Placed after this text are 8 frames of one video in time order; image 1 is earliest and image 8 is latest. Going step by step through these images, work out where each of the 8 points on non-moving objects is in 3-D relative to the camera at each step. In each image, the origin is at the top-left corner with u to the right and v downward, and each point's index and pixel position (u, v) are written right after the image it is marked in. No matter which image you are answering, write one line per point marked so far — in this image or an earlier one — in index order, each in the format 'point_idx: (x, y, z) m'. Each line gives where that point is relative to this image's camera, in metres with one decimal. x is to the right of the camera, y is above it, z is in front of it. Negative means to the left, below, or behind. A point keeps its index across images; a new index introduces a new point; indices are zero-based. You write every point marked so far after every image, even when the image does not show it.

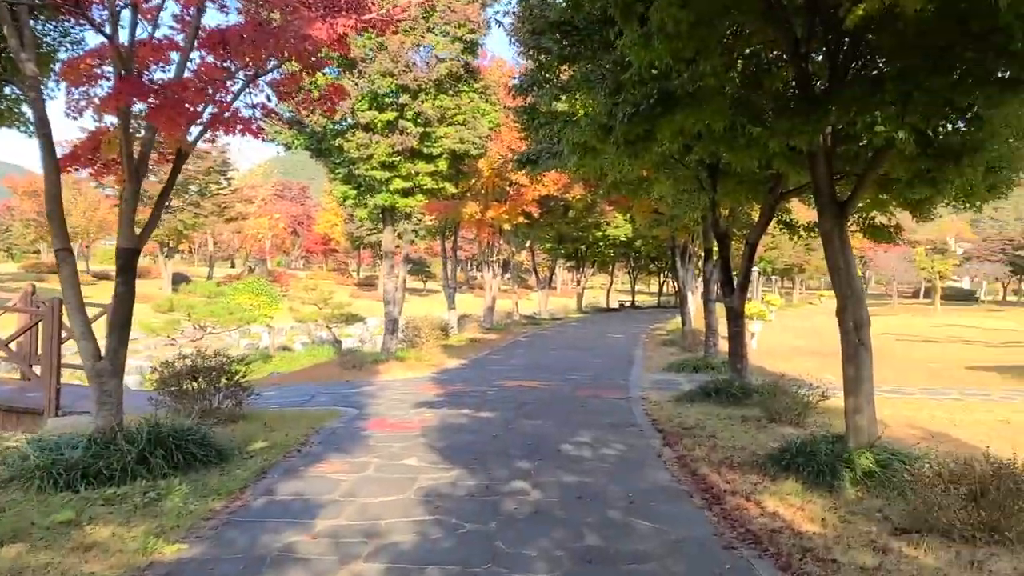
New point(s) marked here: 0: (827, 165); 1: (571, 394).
0: (+2.7, +1.0, +7.0) m
1: (+0.8, -1.5, +11.5) m
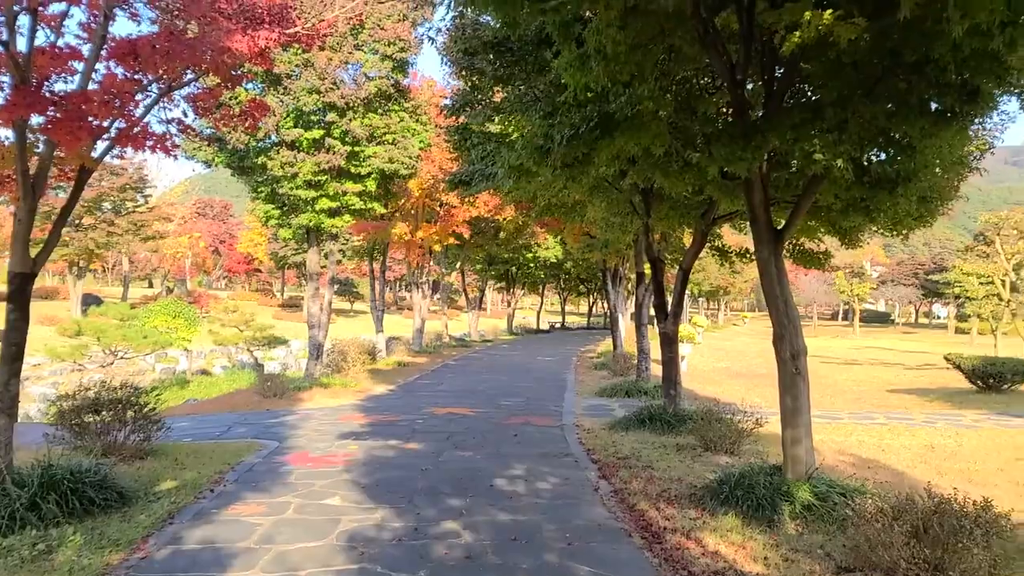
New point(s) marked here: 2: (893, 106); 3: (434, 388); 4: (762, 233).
0: (+2.1, +0.8, +6.9) m
1: (-0.1, -1.8, +11.2) m
2: (+2.6, +1.3, +5.7) m
3: (-1.5, -1.9, +15.6) m
4: (+2.1, +0.5, +6.9) m
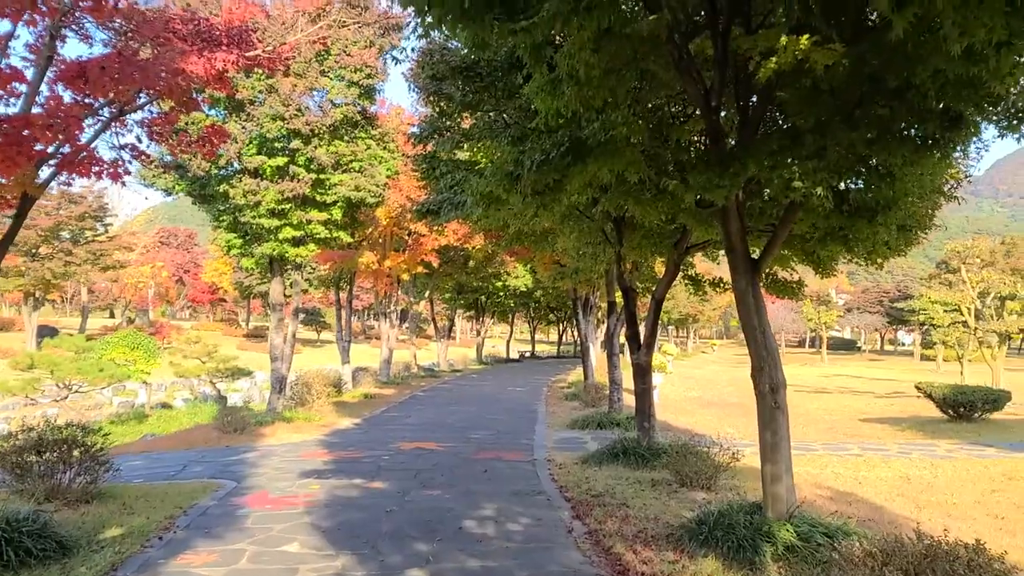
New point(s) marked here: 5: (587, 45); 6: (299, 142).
0: (+1.9, +0.5, +6.7) m
1: (-0.5, -2.2, +10.8) m
2: (+2.4, +1.0, +5.5) m
3: (-2.0, -2.5, +15.2) m
4: (+1.9, +0.2, +6.7) m
5: (+0.5, +1.5, +5.1) m
6: (-3.4, +2.3, +13.1) m
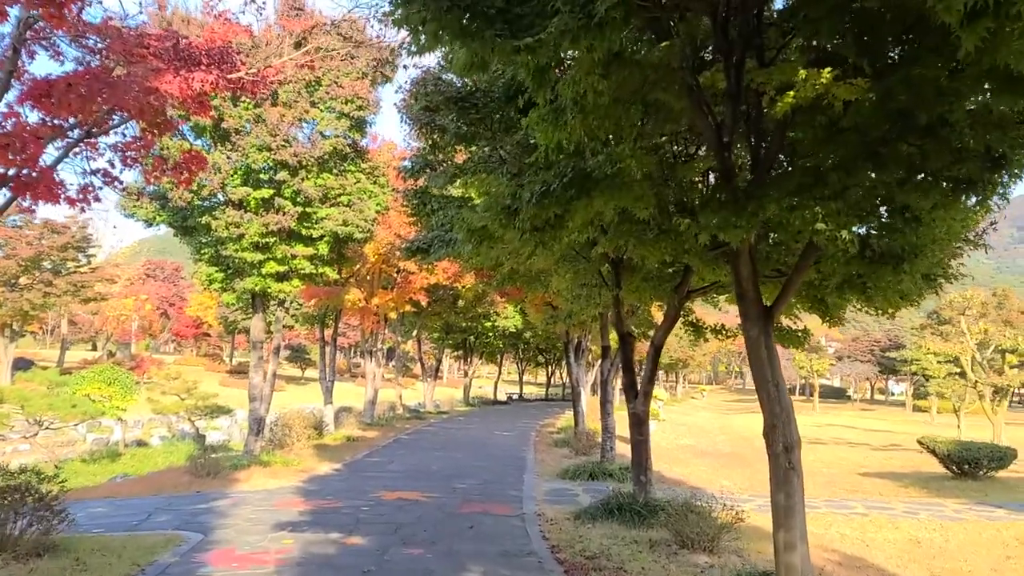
0: (+1.8, +0.2, +6.3) m
1: (-0.7, -2.8, +10.2) m
2: (+2.4, +0.7, +5.1) m
3: (-2.3, -3.2, +14.5) m
4: (+1.8, -0.2, +6.2) m
5: (+0.5, +1.3, +4.7) m
6: (-3.5, +1.8, +12.6) m
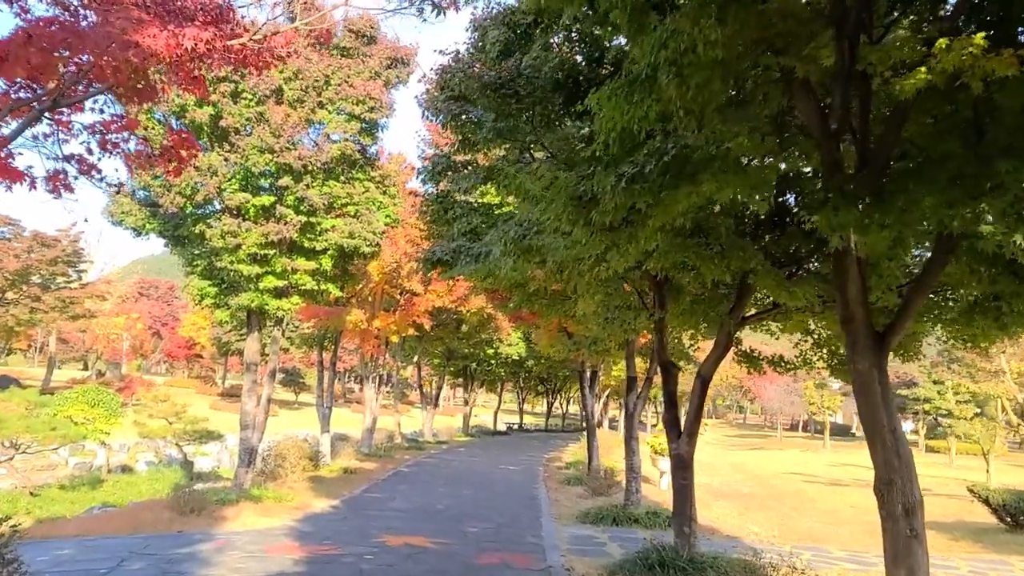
0: (+2.2, 0.0, +5.1) m
1: (-0.4, -3.0, +8.9) m
2: (+2.8, +0.6, +3.9) m
3: (-2.0, -3.5, +13.2) m
4: (+2.2, -0.3, +5.1) m
5: (+0.9, +1.2, +3.6) m
6: (-3.1, +1.5, +11.5) m
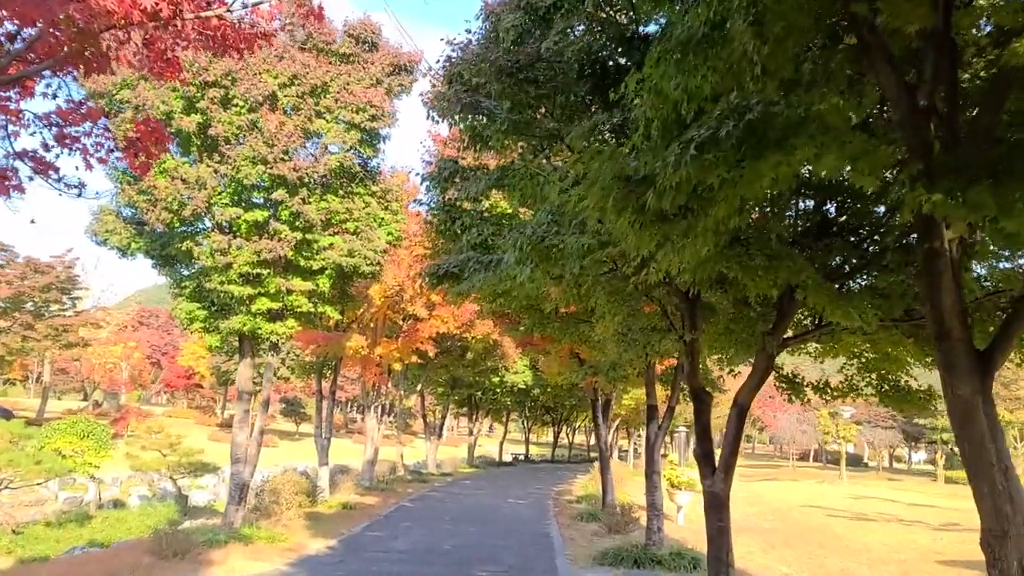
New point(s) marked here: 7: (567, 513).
0: (+2.3, 0.0, +4.2) m
1: (-0.3, -3.2, +8.0) m
2: (+2.9, +0.6, +3.1) m
3: (-1.9, -3.8, +12.2) m
4: (+2.3, -0.3, +4.2) m
5: (+1.0, +1.2, +2.7) m
6: (-3.0, +1.2, +10.7) m
7: (+1.2, -4.9, +17.7) m
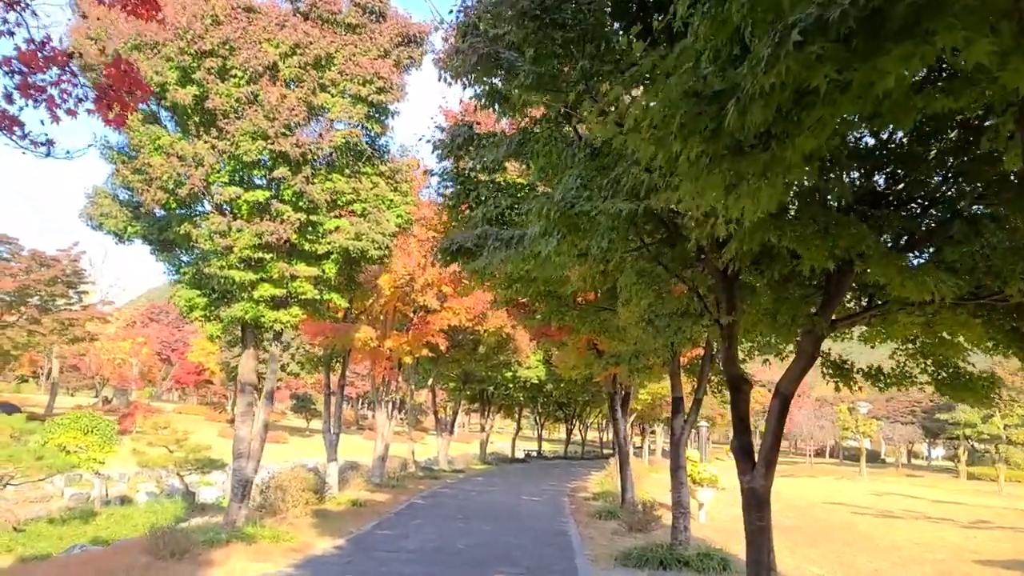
0: (+2.4, +0.2, +3.6) m
1: (-0.1, -3.0, +7.3) m
2: (+3.0, +0.8, +2.4) m
3: (-1.6, -3.6, +11.6) m
4: (+2.4, -0.2, +3.5) m
5: (+1.1, +1.4, +2.1) m
6: (-2.8, +1.4, +10.1) m
7: (+1.5, -4.6, +17.0) m
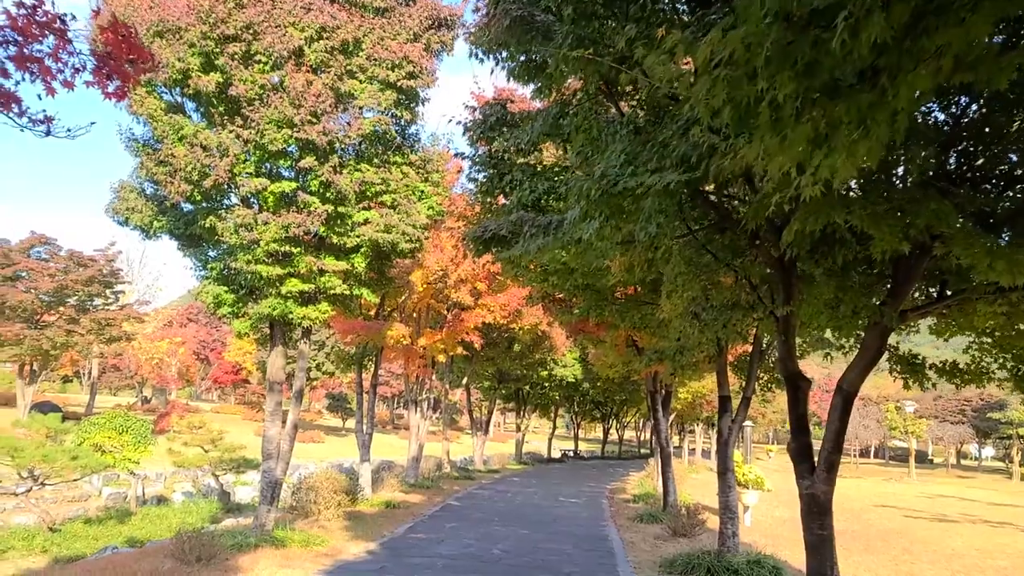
0: (+2.6, +0.3, +3.0) m
1: (+0.3, -2.9, +6.8) m
2: (+3.1, +0.9, +1.8) m
3: (-1.1, -3.6, +11.2) m
4: (+2.6, -0.1, +2.9) m
5: (+1.2, +1.5, +1.5) m
6: (-2.3, +1.5, +9.7) m
7: (+2.3, -4.5, +16.5) m
